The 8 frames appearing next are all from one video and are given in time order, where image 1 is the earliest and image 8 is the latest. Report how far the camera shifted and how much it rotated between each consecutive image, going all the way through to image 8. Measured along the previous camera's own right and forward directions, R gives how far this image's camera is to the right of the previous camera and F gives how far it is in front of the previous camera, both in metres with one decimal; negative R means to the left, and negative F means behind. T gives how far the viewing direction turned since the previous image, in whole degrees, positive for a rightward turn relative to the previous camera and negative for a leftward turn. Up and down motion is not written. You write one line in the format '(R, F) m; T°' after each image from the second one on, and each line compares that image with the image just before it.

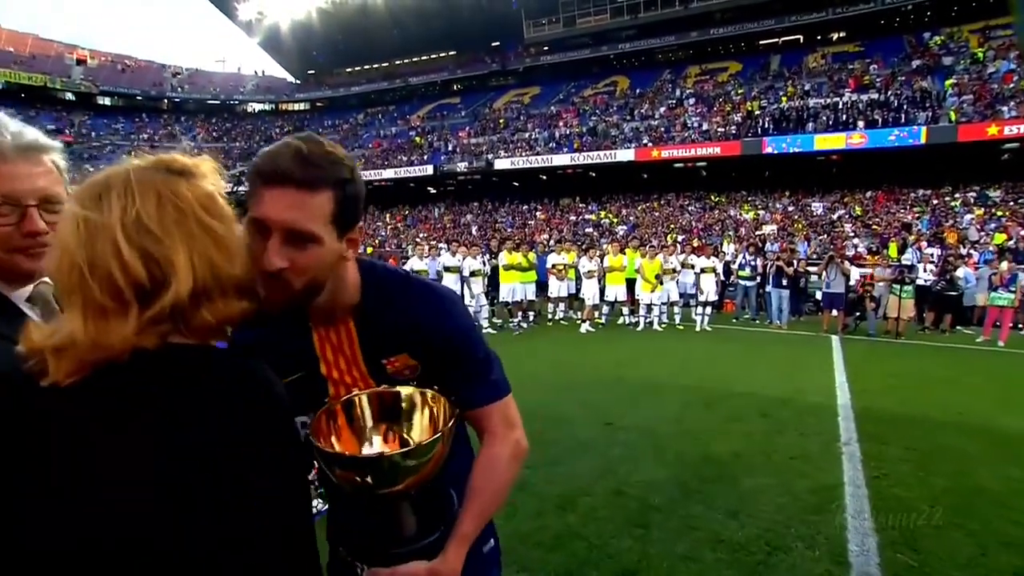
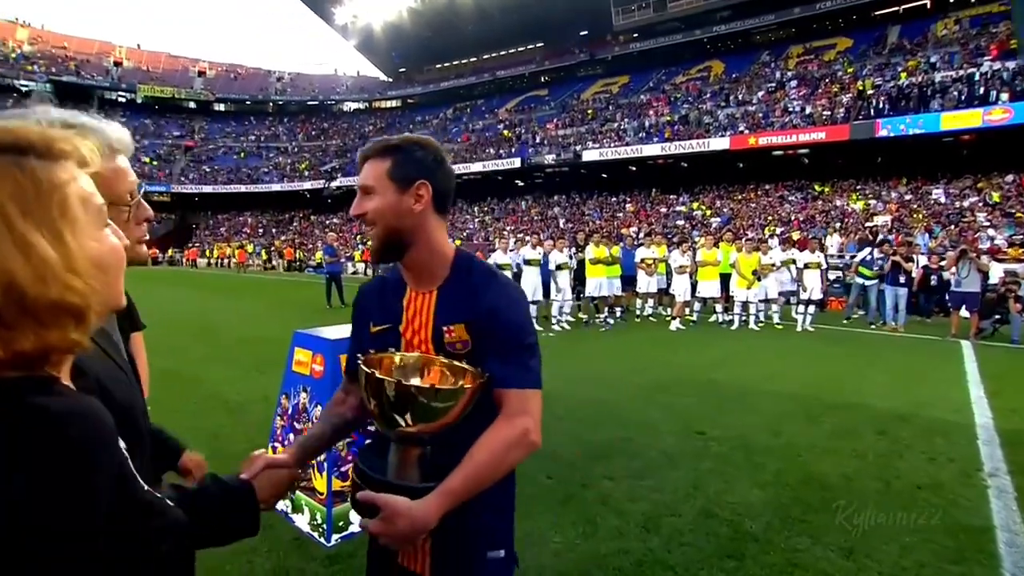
(0.0, +0.1) m; -8°
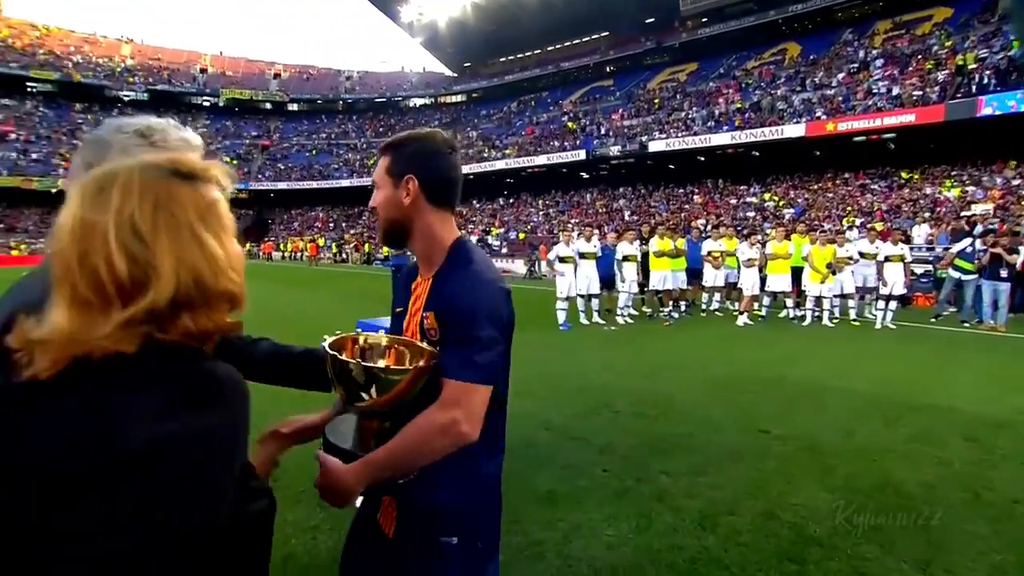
(0.0, 0.0) m; -6°
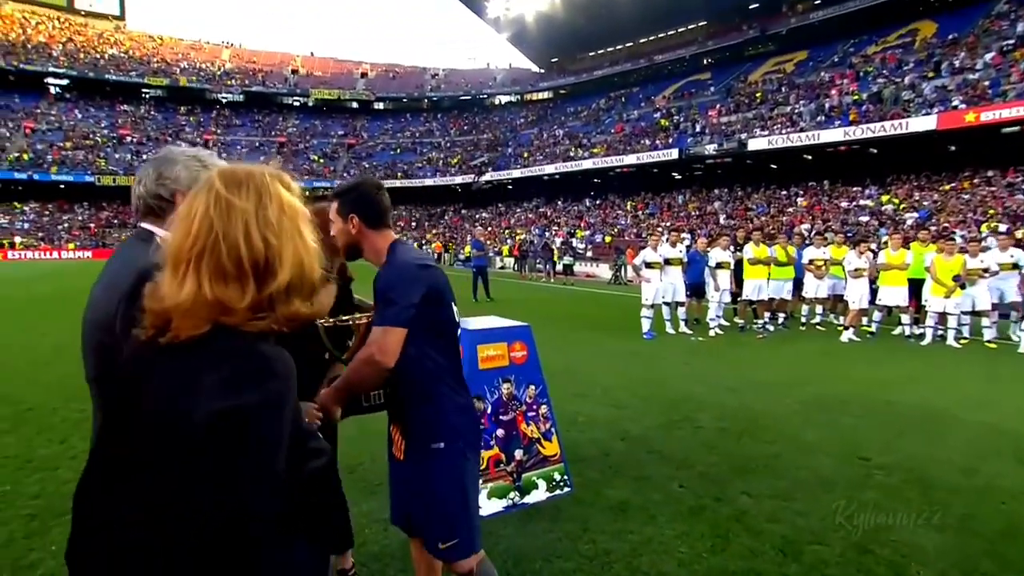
(+0.1, +0.6) m; -8°
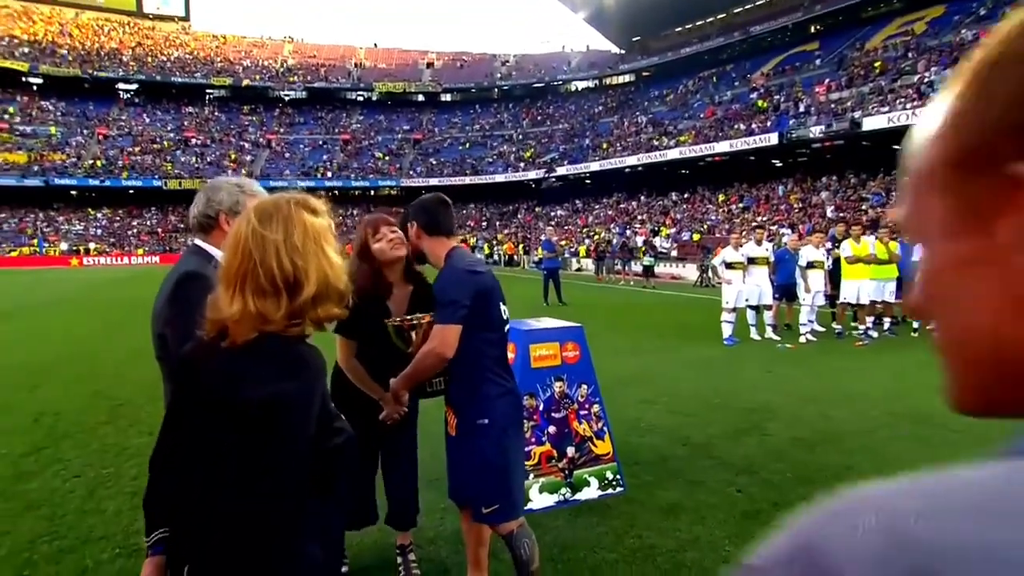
(-0.1, +1.3) m; -7°
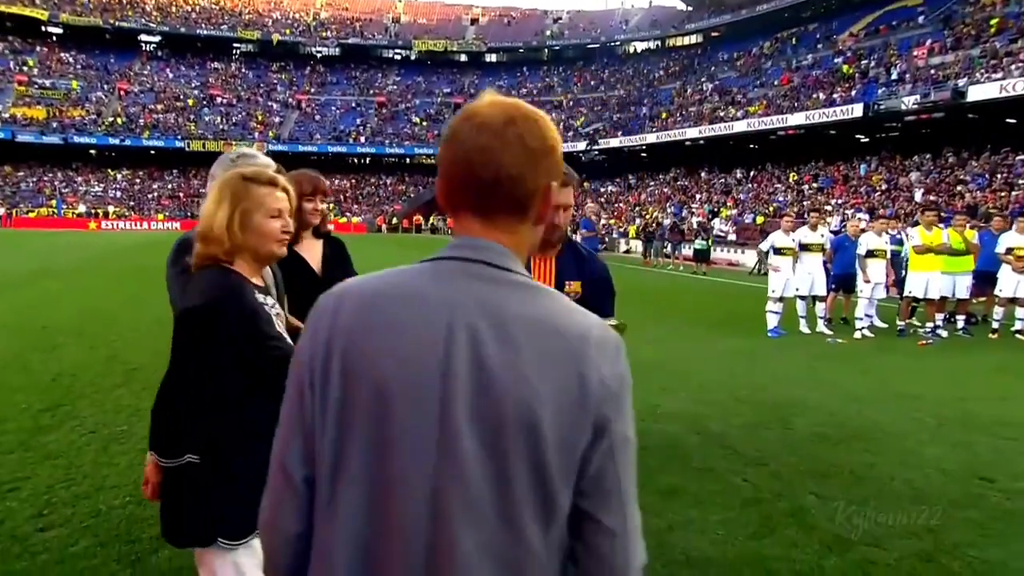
(-0.1, +1.2) m; -4°
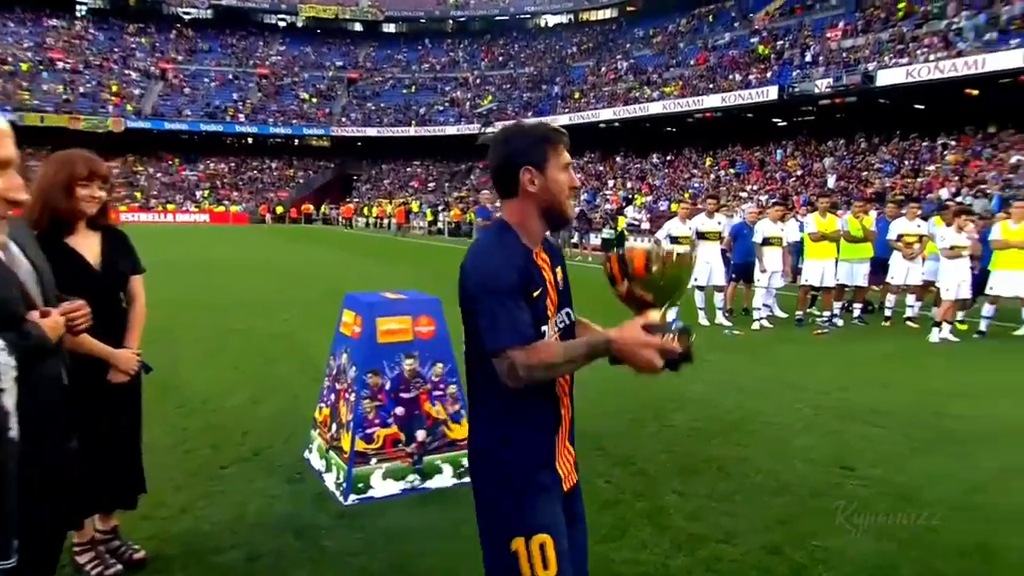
(+0.5, +1.0) m; +7°
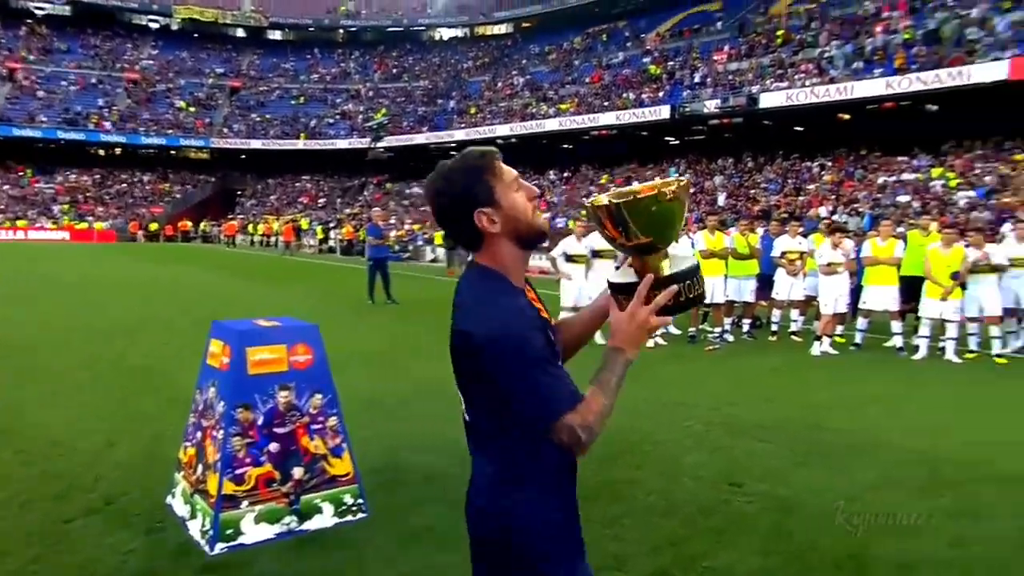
(+0.4, +0.3) m; +7°
